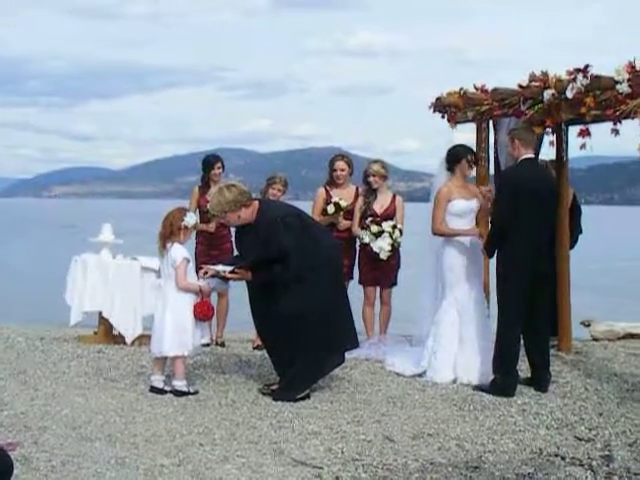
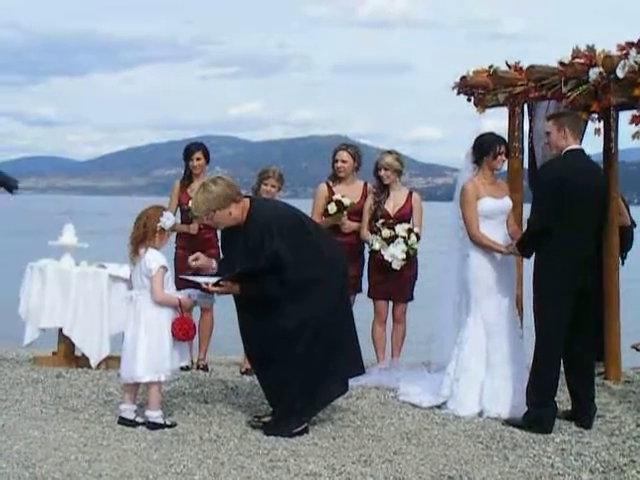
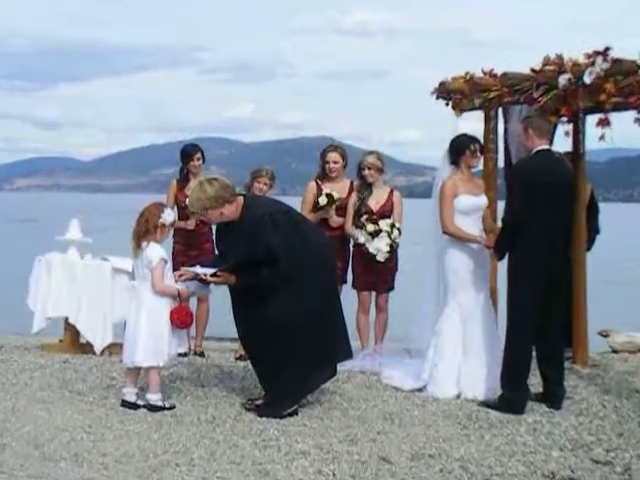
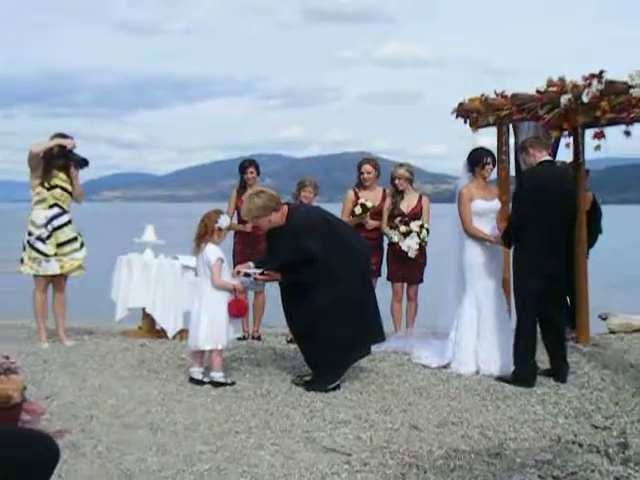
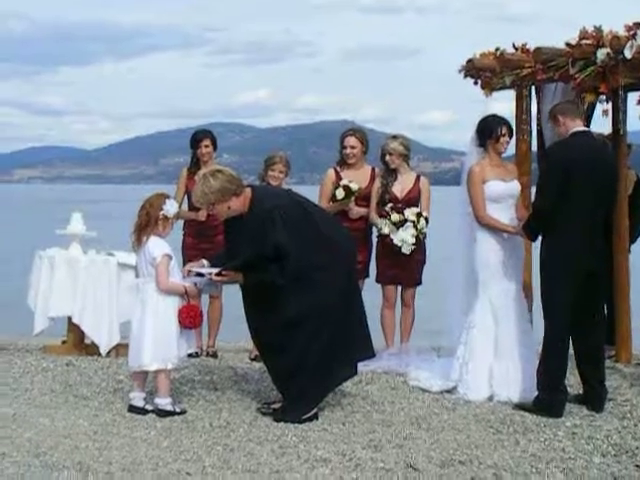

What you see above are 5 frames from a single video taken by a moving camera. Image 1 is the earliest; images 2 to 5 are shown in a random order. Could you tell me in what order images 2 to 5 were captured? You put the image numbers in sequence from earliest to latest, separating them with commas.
3, 2, 5, 4
